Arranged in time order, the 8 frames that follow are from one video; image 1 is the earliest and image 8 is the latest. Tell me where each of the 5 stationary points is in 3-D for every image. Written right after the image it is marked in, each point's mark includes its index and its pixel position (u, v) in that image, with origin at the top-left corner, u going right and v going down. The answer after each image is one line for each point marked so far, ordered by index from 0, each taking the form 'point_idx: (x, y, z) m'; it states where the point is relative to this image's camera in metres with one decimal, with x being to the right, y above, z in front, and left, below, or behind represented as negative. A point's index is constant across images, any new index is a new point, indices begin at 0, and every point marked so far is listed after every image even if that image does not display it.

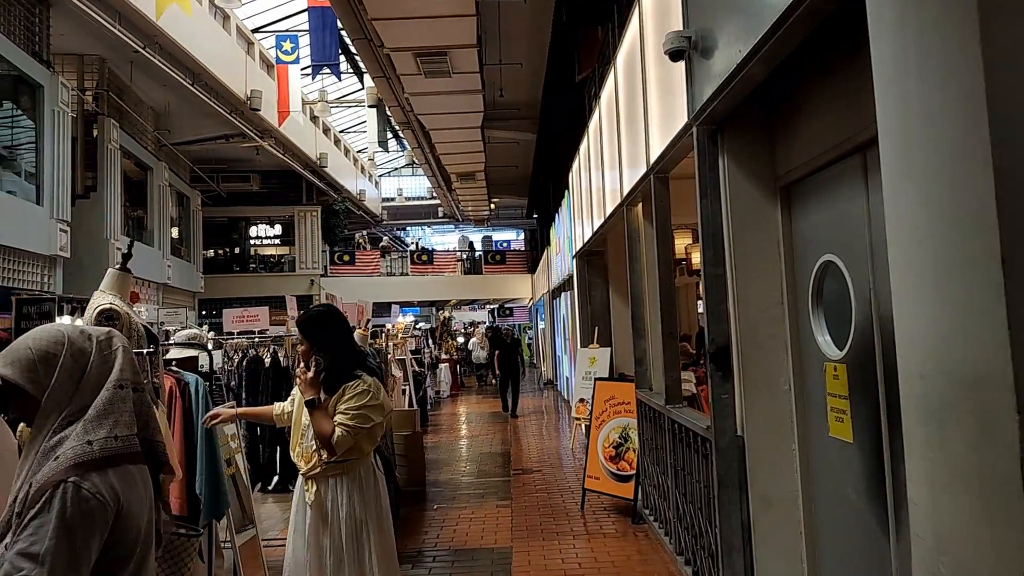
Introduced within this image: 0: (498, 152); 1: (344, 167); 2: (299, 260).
0: (-0.3, +2.8, +14.6) m
1: (-4.2, +3.0, +17.9) m
2: (-5.2, +0.7, +17.8) m
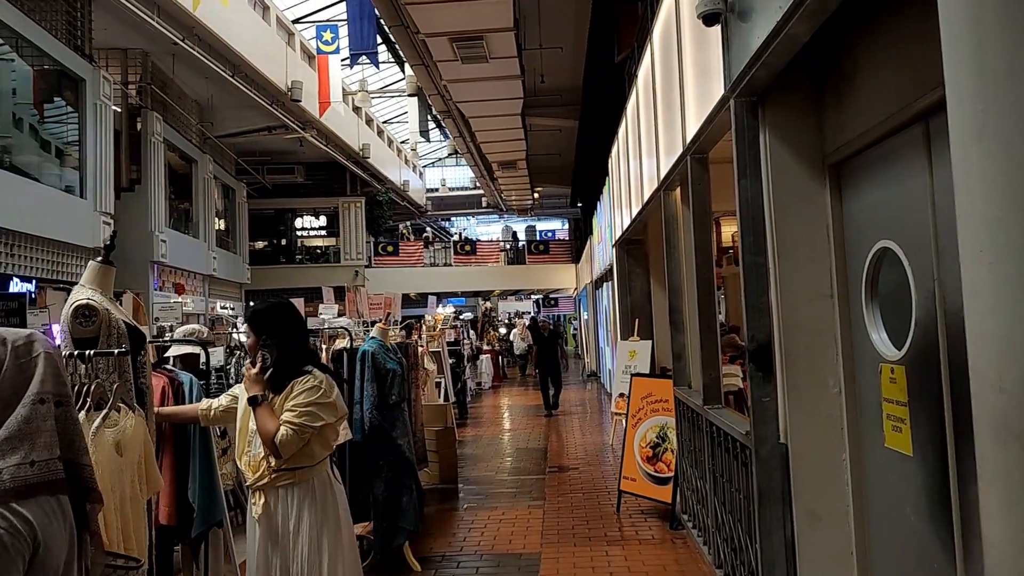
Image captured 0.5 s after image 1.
0: (+0.6, +3.0, +14.4) m
1: (-3.1, +3.2, +17.9) m
2: (-4.2, +0.9, +17.9) m
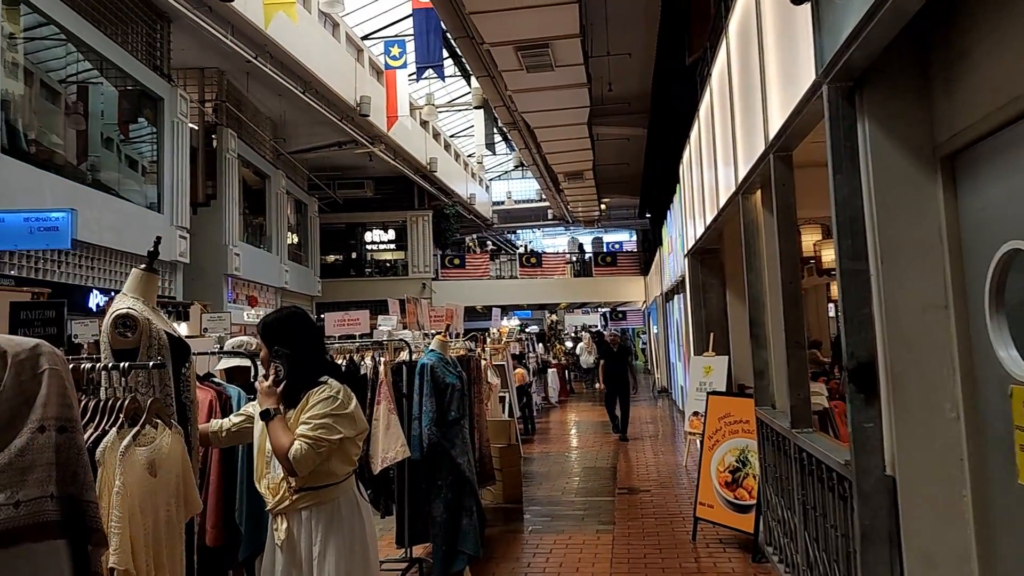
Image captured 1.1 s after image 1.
0: (+1.9, +2.7, +14.1) m
1: (-1.4, +2.9, +17.9) m
2: (-2.5, +0.6, +18.1) m
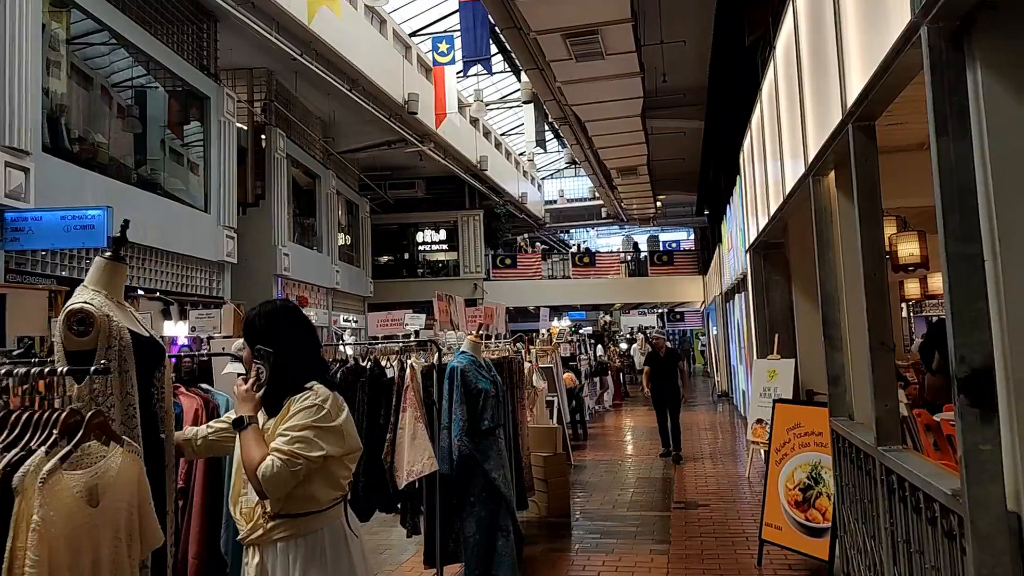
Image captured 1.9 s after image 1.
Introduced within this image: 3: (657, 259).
0: (+2.8, +2.7, +13.6) m
1: (-0.2, +2.9, +17.7) m
2: (-1.2, +0.6, +17.9) m
3: (+3.7, +0.7, +18.4) m
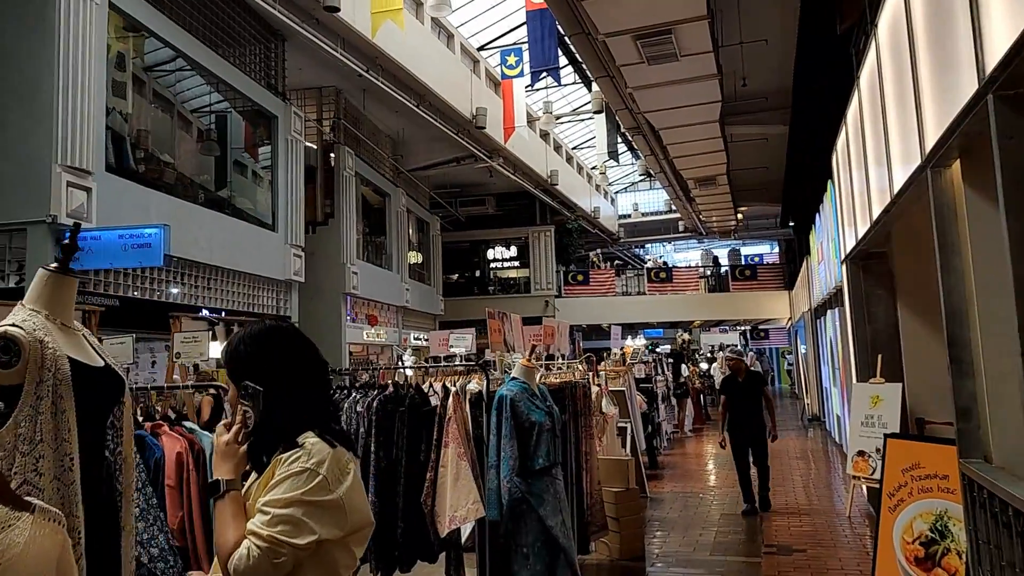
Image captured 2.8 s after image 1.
0: (+4.1, +2.4, +13.0) m
1: (+1.5, +2.5, +17.3) m
2: (+0.5, +0.2, +17.6) m
3: (+5.5, +0.3, +17.5) m
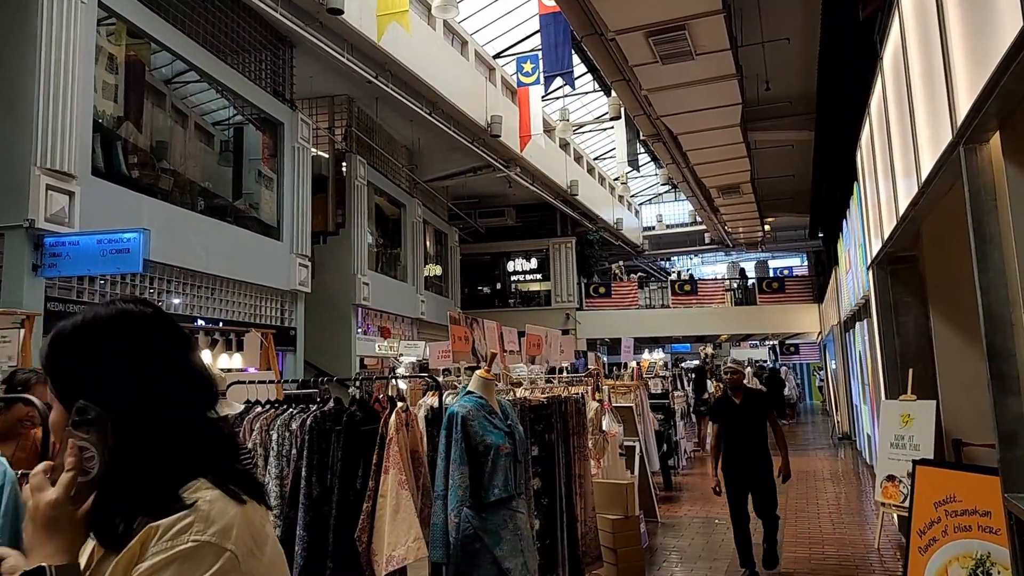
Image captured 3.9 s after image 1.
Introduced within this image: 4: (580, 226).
0: (+4.4, +2.2, +12.5) m
1: (+2.0, +2.2, +16.9) m
2: (+1.0, -0.1, +17.2) m
3: (+5.9, 0.0, +16.9) m
4: (+1.7, +1.6, +18.1) m
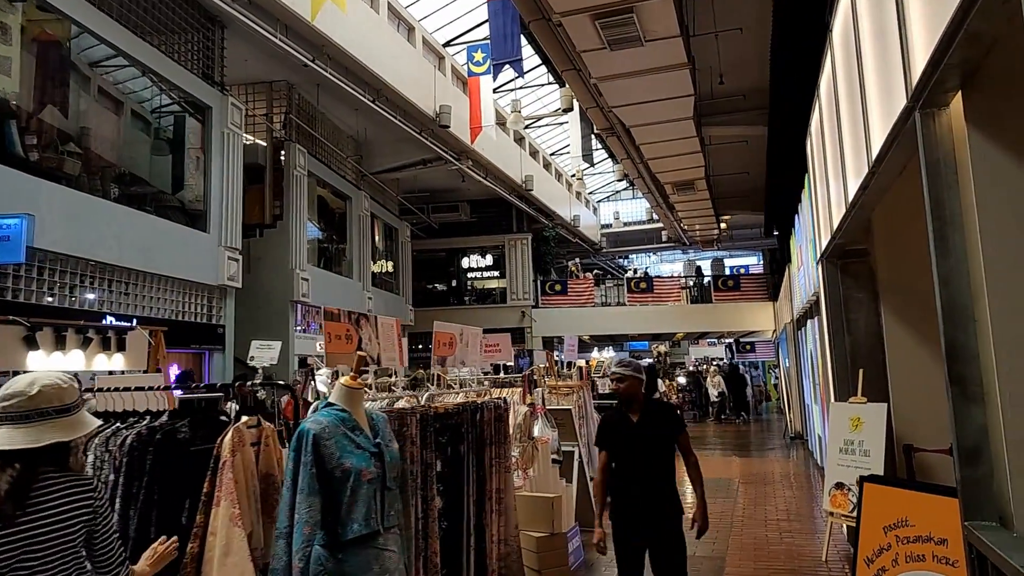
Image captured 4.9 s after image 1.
0: (+3.6, +2.3, +12.3) m
1: (+1.0, +2.2, +16.6) m
2: (-0.1, -0.1, +16.8) m
3: (+4.9, +0.1, +16.8) m
4: (+0.6, +1.6, +17.8) m
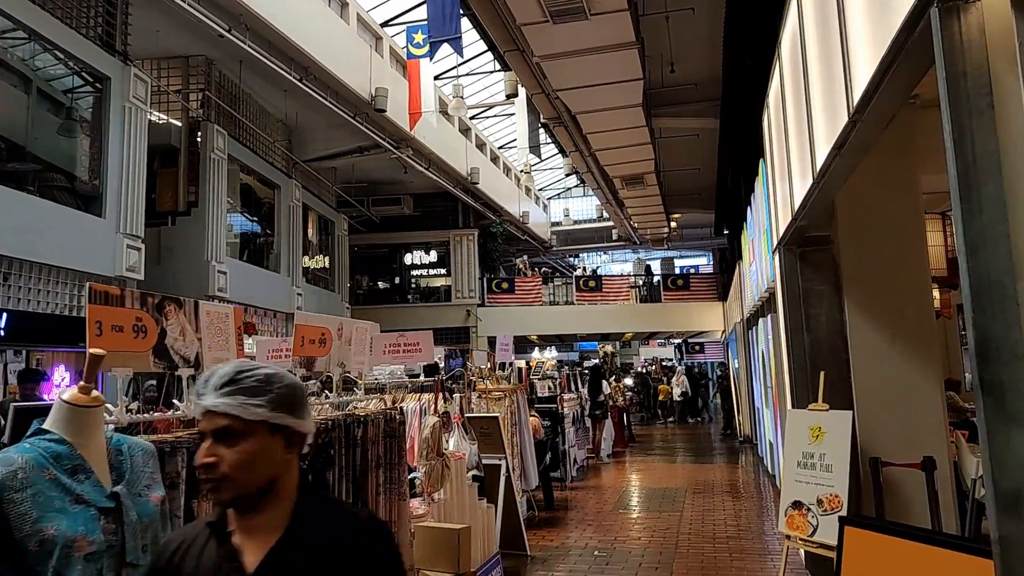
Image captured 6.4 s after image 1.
0: (+2.6, +2.3, +11.9) m
1: (-0.2, +2.3, +16.0) m
2: (-1.3, 0.0, +16.2) m
3: (+3.6, +0.1, +16.5) m
4: (-0.7, +1.7, +17.1) m
